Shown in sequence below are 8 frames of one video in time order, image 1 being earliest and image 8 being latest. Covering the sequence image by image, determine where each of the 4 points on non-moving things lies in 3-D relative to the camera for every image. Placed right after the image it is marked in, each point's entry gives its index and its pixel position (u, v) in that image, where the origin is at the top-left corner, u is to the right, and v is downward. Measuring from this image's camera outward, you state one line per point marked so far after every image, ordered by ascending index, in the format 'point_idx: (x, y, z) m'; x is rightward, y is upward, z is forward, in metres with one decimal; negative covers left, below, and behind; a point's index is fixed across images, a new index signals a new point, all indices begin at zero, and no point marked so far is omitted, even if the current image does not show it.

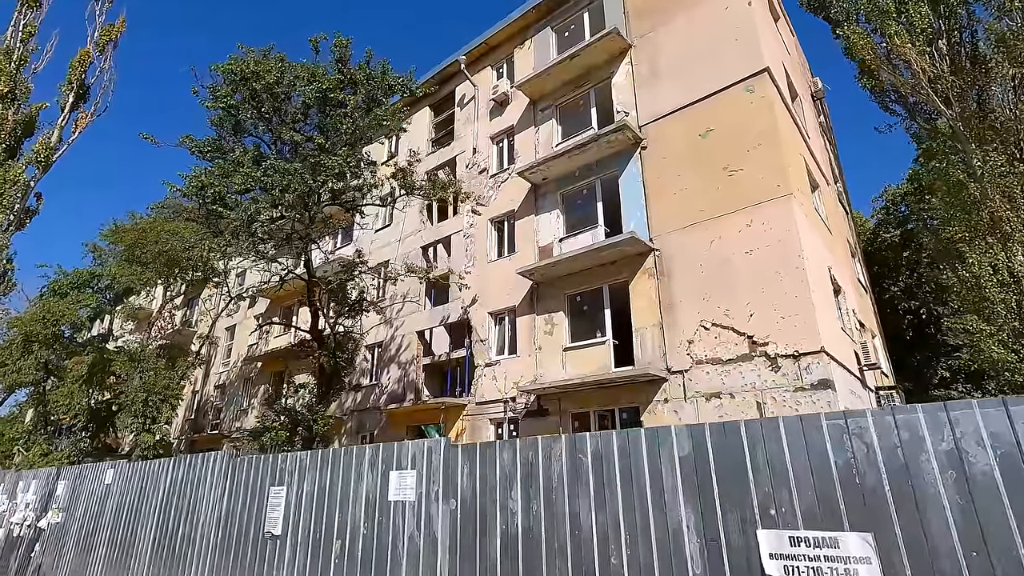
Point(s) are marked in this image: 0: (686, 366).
0: (+3.8, -1.7, +11.7) m
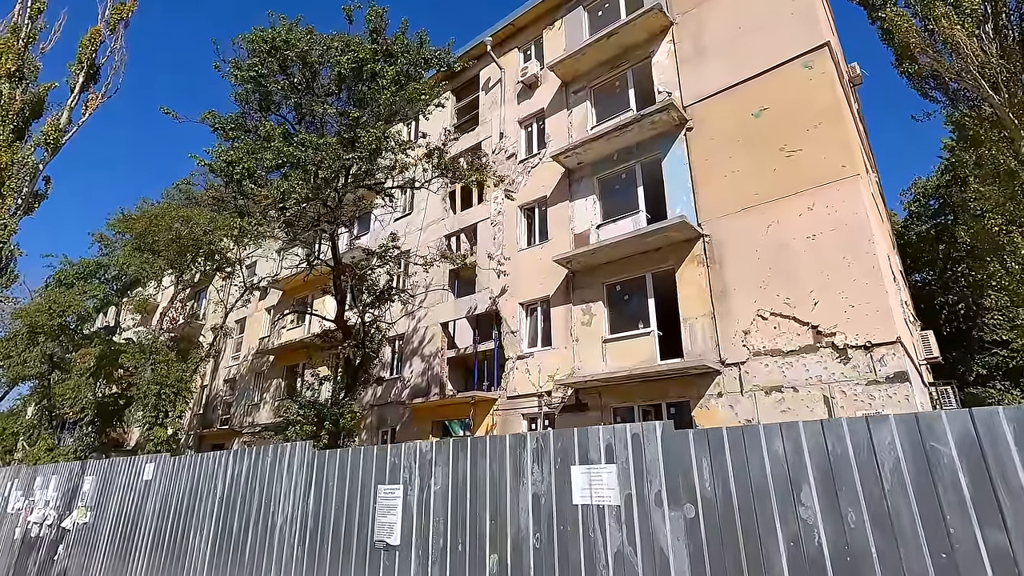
0: (+4.7, -1.4, +11.0) m
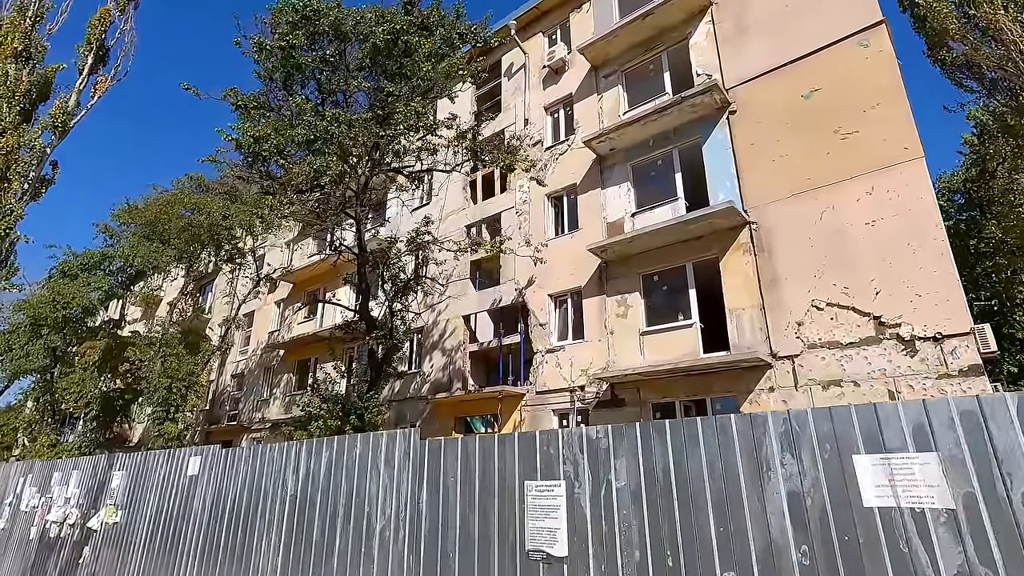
0: (+5.5, -1.2, +10.4) m
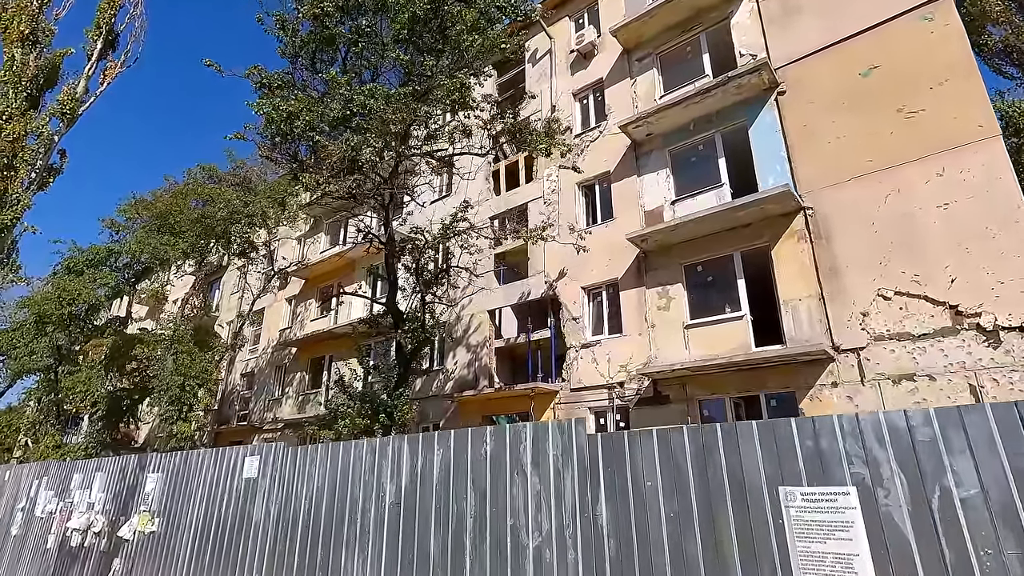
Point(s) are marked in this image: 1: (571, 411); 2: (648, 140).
0: (+6.4, -1.0, +9.7) m
1: (+1.5, -3.1, +13.2) m
2: (+3.6, +3.9, +14.1) m
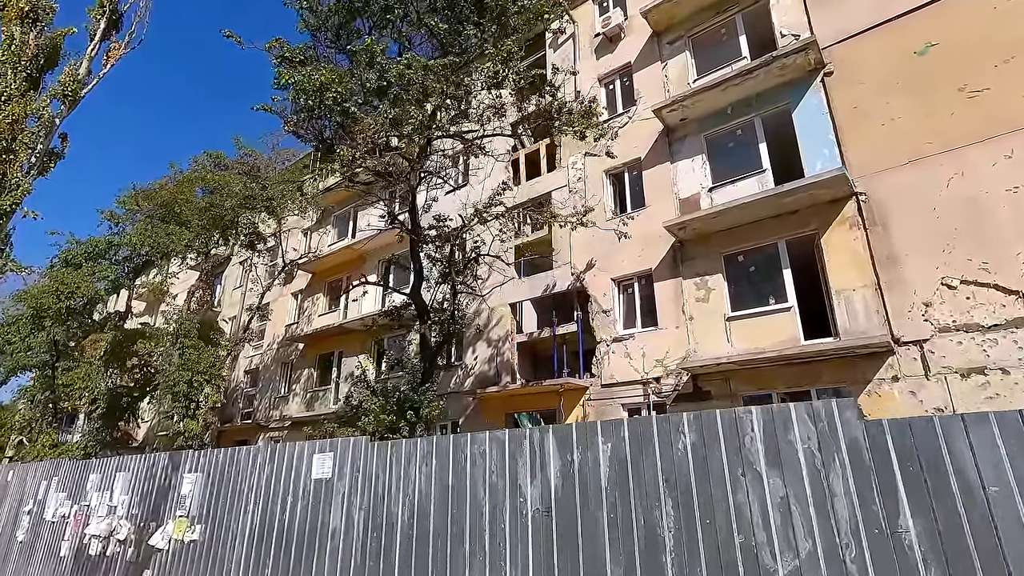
0: (+7.1, -0.8, +9.2) m
1: (+2.1, -2.8, +12.6) m
2: (+4.3, +4.1, +13.5) m
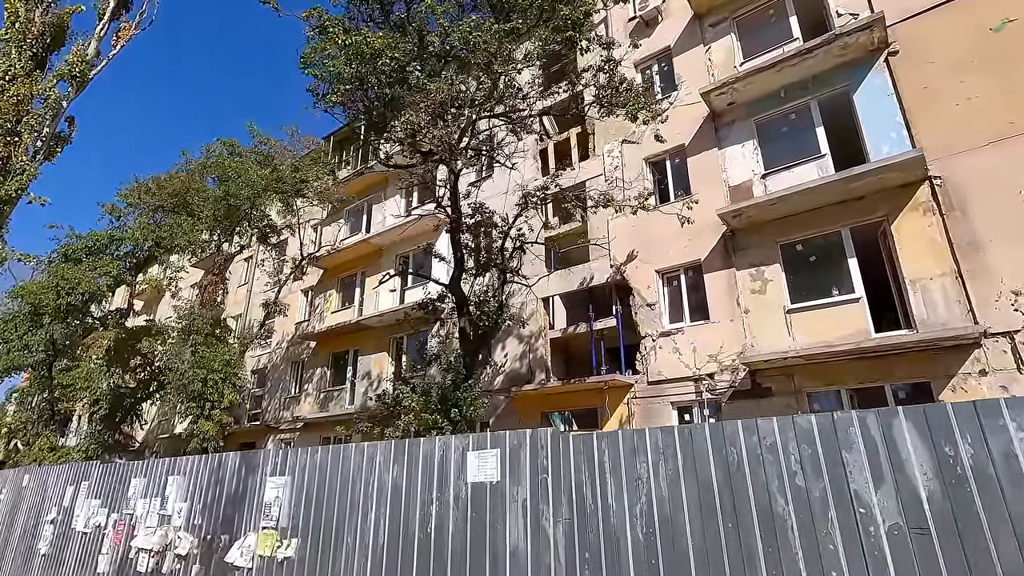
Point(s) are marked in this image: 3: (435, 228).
0: (+8.1, -0.6, +8.6) m
1: (+3.1, -2.7, +11.9) m
2: (+5.2, +4.3, +12.9) m
3: (-2.7, +2.1, +18.5) m
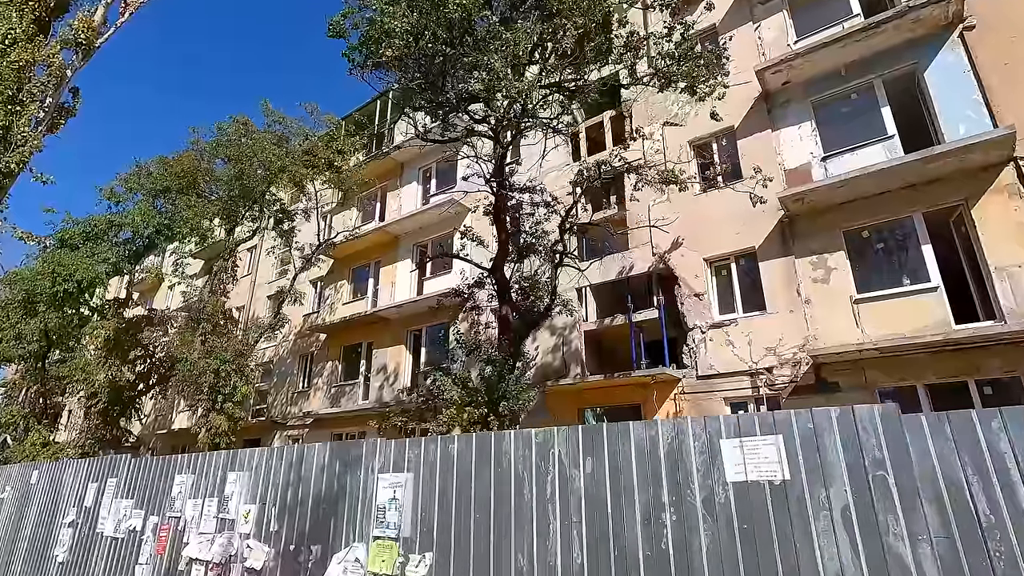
0: (+9.0, -0.4, +7.9) m
1: (+4.0, -2.4, +11.2) m
2: (+6.1, +4.5, +12.2) m
3: (-1.8, +2.4, +17.7) m
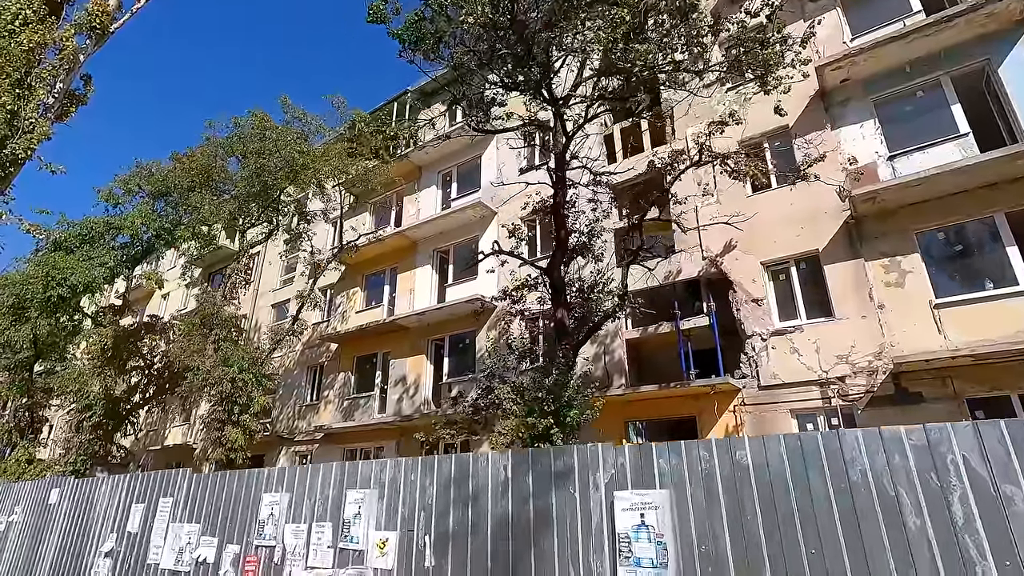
0: (+10.1, -0.4, +7.4) m
1: (+5.0, -2.5, +10.5) m
2: (+7.2, +4.4, +11.7) m
3: (-1.0, +2.2, +16.9) m
